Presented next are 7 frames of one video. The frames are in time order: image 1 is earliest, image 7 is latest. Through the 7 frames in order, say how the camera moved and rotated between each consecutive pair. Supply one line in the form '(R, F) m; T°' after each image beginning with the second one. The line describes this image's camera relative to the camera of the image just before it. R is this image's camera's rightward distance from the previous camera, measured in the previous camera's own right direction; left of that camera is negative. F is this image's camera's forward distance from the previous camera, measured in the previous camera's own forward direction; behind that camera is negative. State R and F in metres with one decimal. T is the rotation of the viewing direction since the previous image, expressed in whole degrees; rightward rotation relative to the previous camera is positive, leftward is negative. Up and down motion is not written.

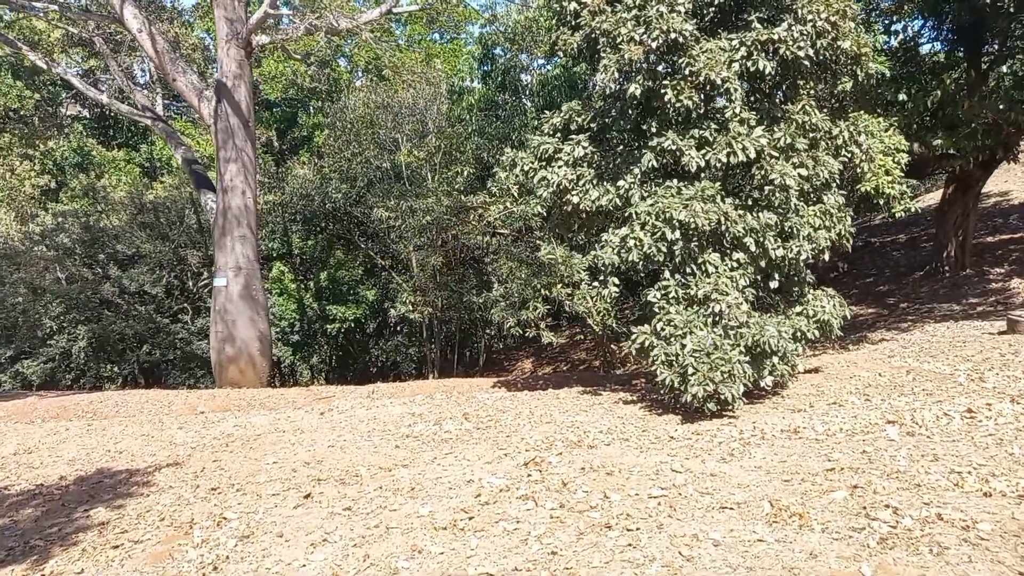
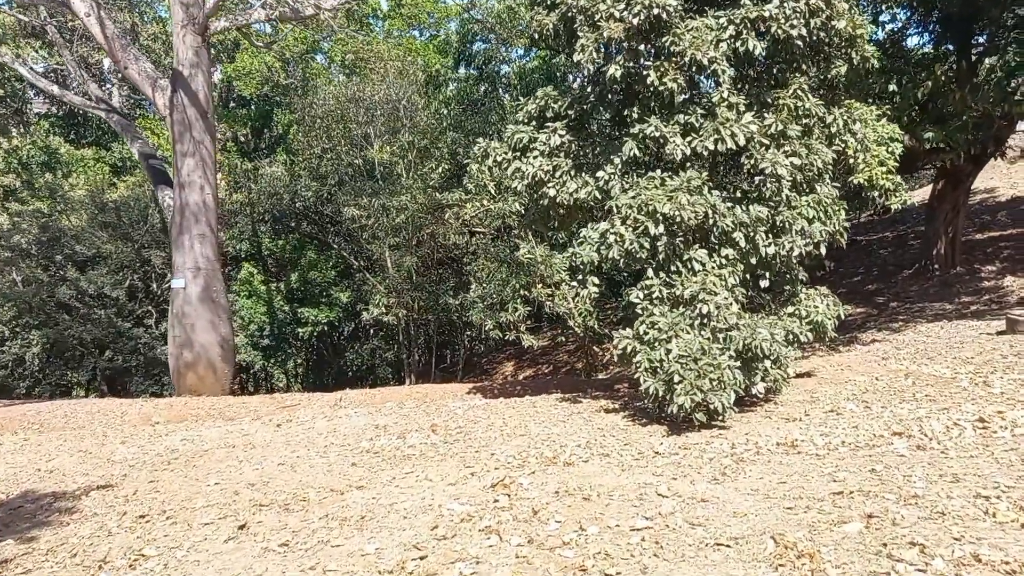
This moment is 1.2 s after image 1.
(+0.1, +0.5) m; +1°
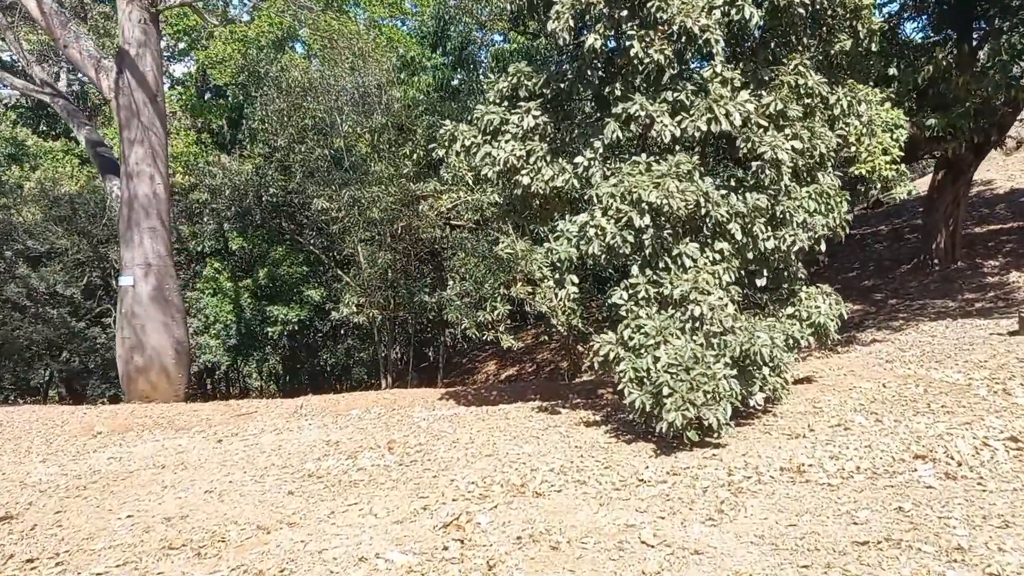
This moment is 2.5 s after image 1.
(+0.2, +0.7) m; +1°
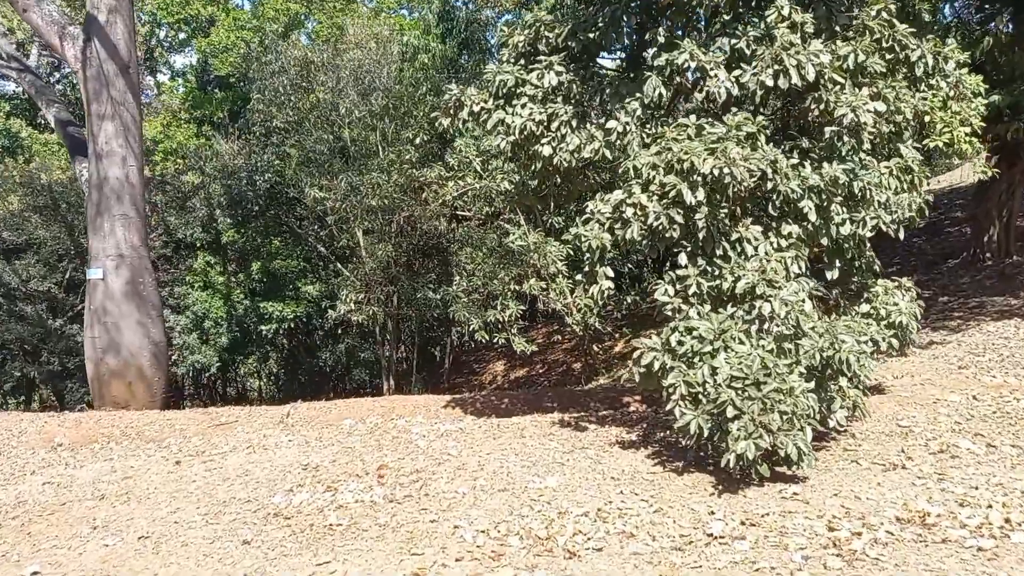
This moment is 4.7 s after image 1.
(-0.1, +1.0) m; -1°
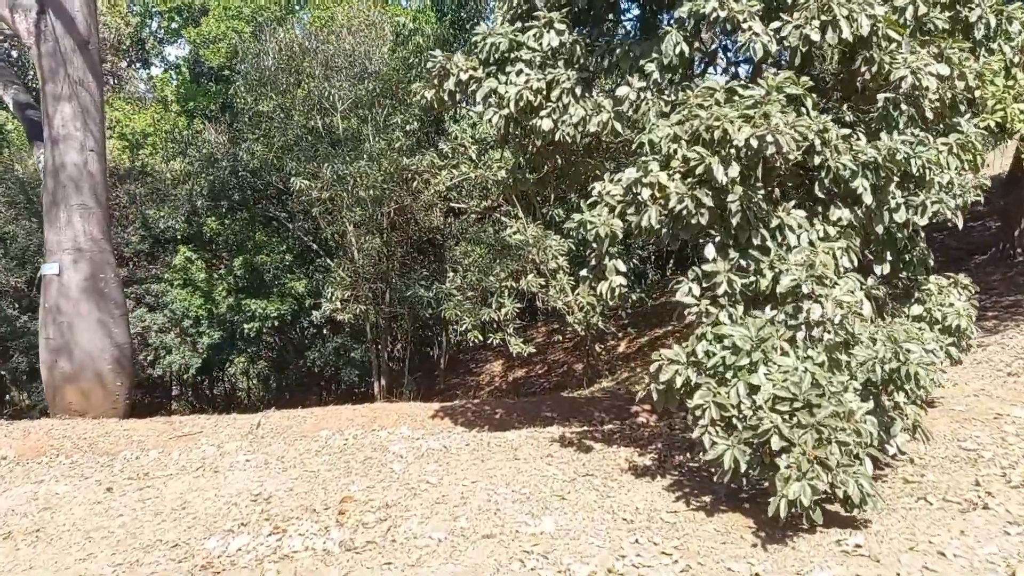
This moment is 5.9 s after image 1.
(0.0, +0.7) m; 0°
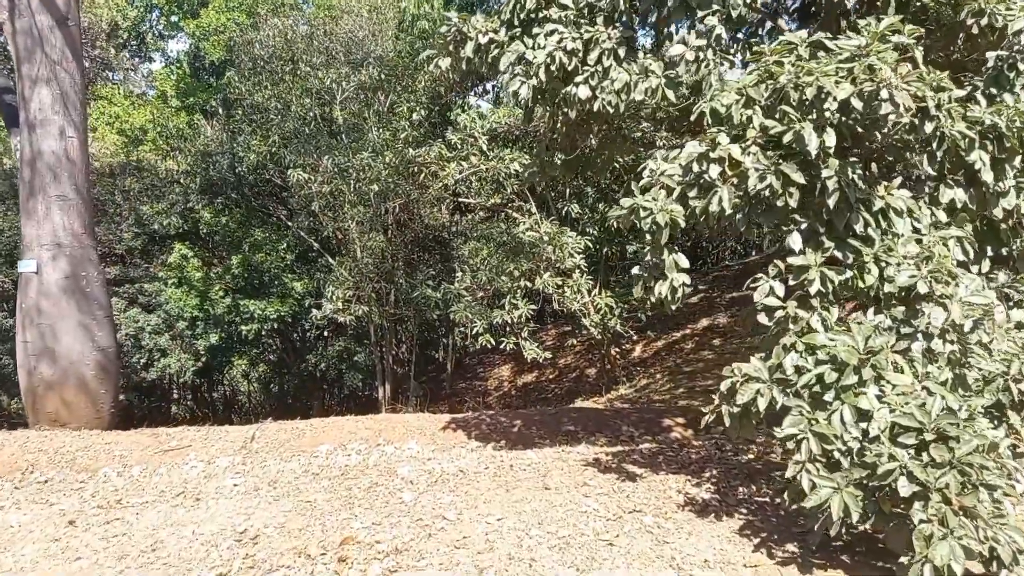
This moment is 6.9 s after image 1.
(-0.1, +0.6) m; 0°
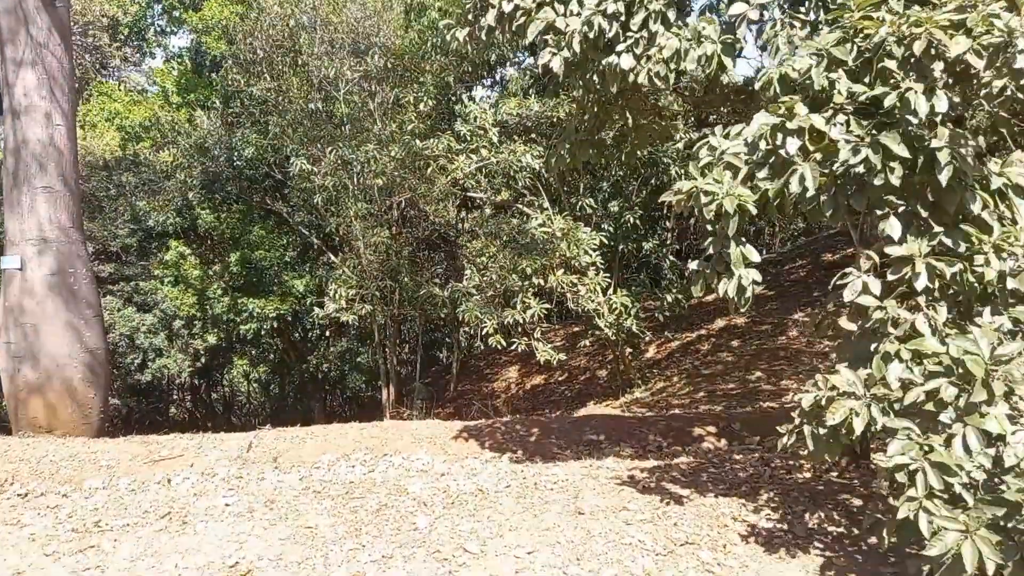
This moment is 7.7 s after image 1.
(-0.1, +0.4) m; 0°
